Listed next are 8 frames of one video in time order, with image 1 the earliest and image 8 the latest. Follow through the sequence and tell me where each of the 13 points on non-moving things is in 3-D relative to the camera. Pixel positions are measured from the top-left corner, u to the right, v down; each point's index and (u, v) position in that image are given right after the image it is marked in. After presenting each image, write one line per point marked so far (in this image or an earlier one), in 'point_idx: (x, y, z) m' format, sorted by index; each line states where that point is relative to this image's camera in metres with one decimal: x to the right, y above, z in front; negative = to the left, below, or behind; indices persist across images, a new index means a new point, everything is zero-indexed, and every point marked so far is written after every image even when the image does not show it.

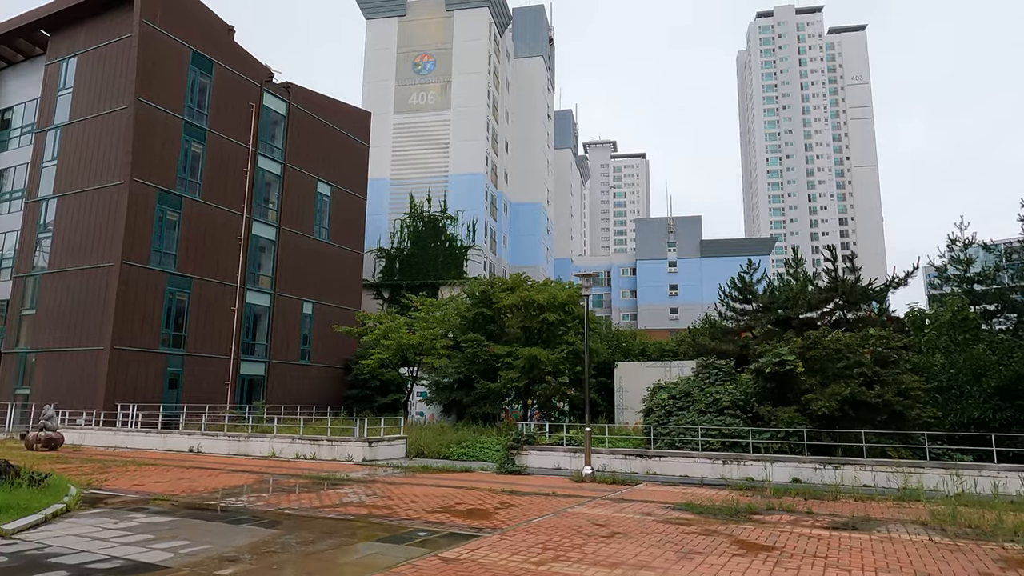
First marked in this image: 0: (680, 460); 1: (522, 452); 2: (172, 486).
0: (+3.6, -3.7, +14.3) m
1: (+0.2, -3.9, +16.0) m
2: (-6.1, -3.6, +12.0) m
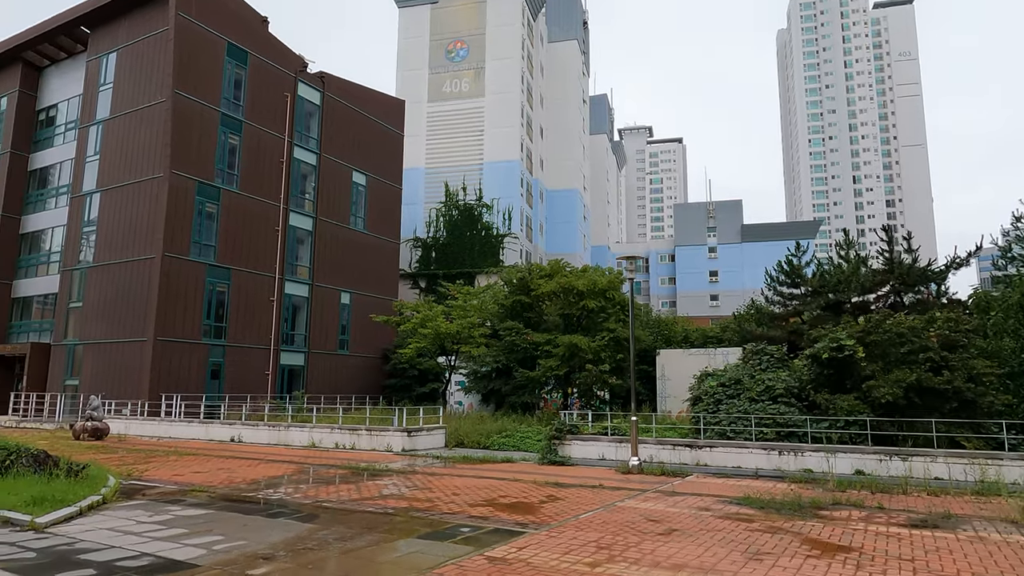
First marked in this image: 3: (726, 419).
0: (+4.5, -3.3, +13.6) m
1: (+1.2, -3.6, +15.5) m
2: (-5.4, -3.4, +11.8) m
3: (+4.8, -3.0, +15.0) m
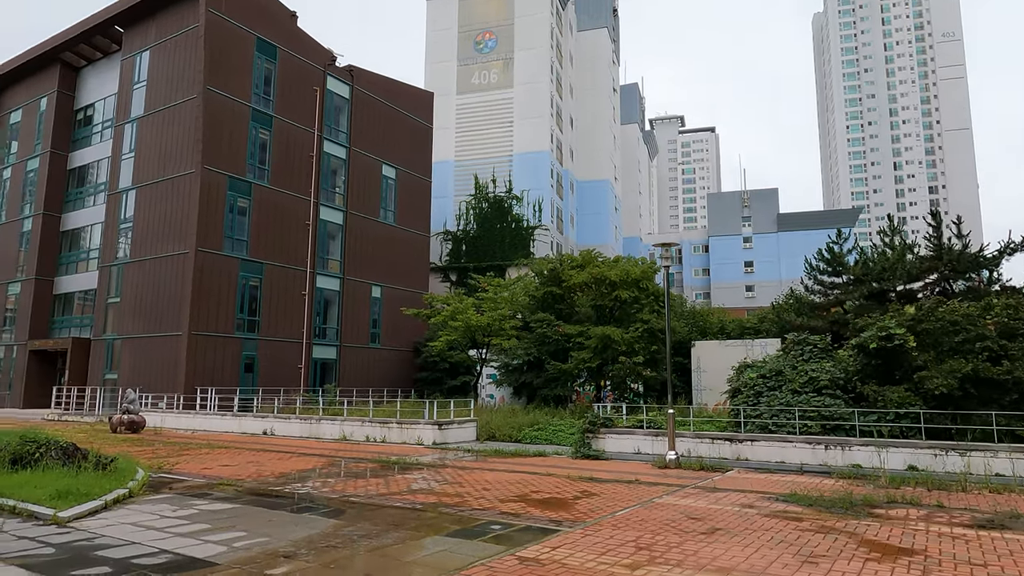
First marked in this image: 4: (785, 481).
0: (+5.2, -3.1, +13.0) m
1: (+2.0, -3.3, +15.0) m
2: (-4.8, -3.2, +11.7) m
3: (+5.5, -2.7, +14.4) m
4: (+4.4, -3.2, +10.8) m
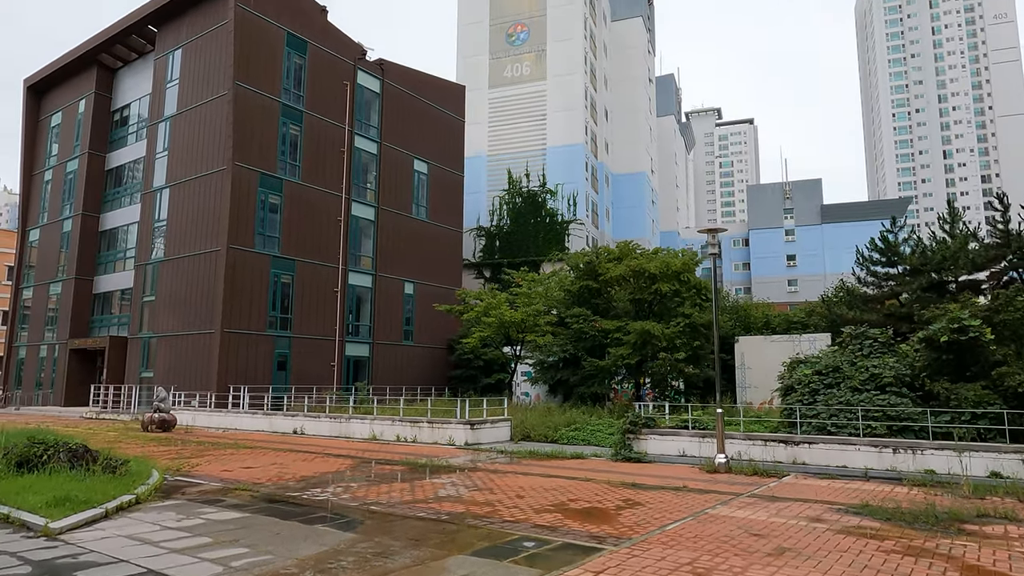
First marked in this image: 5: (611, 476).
0: (+5.8, -2.9, +11.9) m
1: (+2.7, -3.1, +14.1) m
2: (-4.2, -3.1, +11.1) m
3: (+6.2, -2.5, +13.2) m
4: (+5.0, -3.0, +9.8) m
5: (+1.7, -3.2, +11.3) m
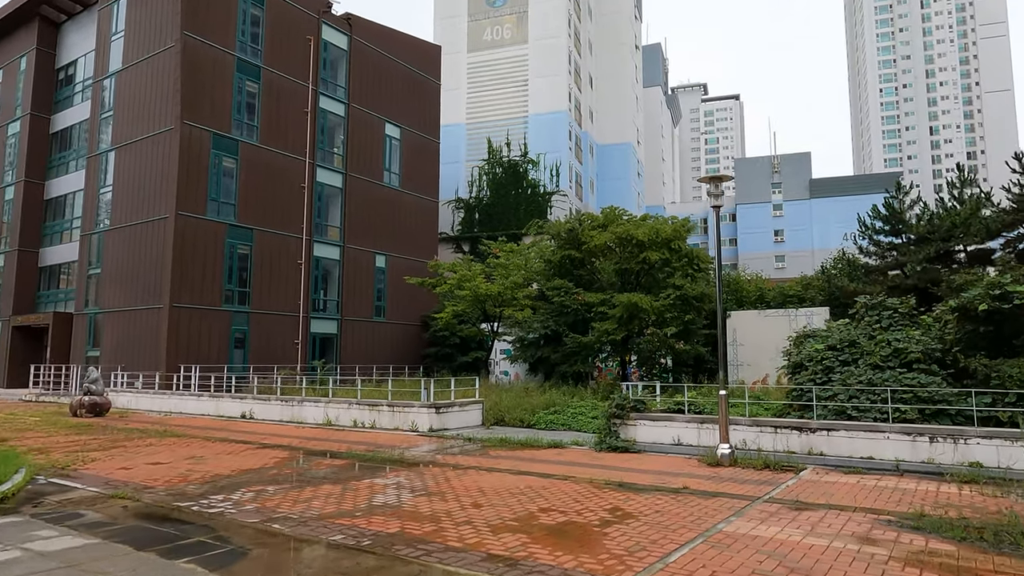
0: (+5.3, -2.2, +10.1) m
1: (+2.1, -2.4, +12.2) m
2: (-4.7, -2.5, +9.0) m
3: (+5.7, -1.8, +11.4) m
4: (+4.5, -2.4, +7.9) m
5: (+1.1, -2.6, +9.4) m
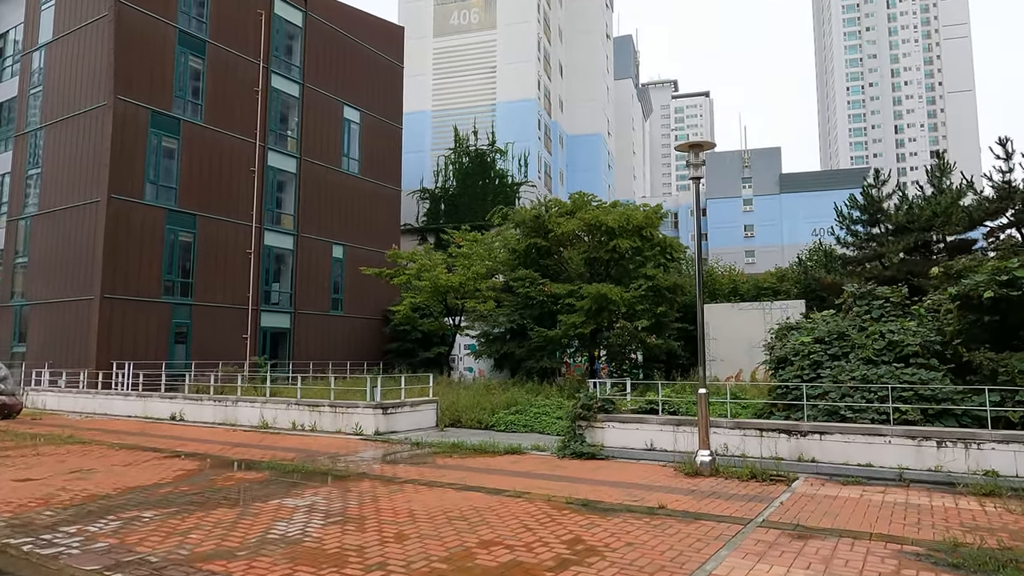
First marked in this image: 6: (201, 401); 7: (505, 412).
0: (+4.6, -2.0, +8.8) m
1: (+1.4, -2.2, +10.8) m
2: (-5.3, -2.3, +7.3) m
3: (+4.9, -1.6, +10.1) m
4: (+3.9, -2.2, +6.6) m
5: (+0.5, -2.4, +8.0) m
6: (-7.6, -2.7, +16.1) m
7: (-0.2, -2.7, +14.6) m
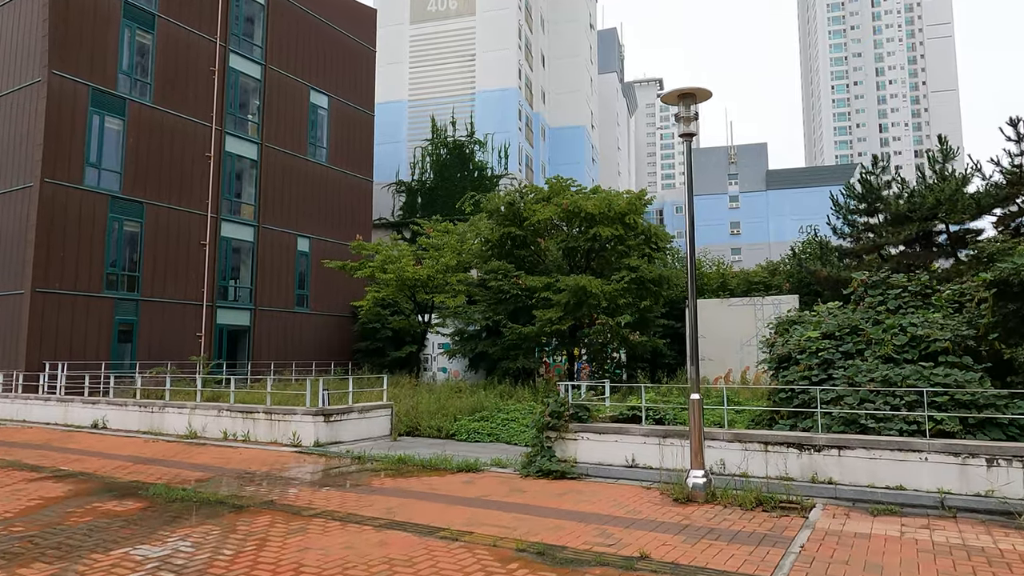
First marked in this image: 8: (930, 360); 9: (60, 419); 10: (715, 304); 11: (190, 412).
0: (+4.0, -1.8, +7.2) m
1: (+0.8, -2.0, +9.1) m
2: (-5.9, -2.0, +5.5) m
3: (+4.3, -1.4, +8.5) m
4: (+3.4, -2.0, +4.9) m
5: (-0.1, -2.2, +6.2) m
6: (-8.3, -2.5, +14.2) m
7: (-0.8, -2.5, +12.8) m
8: (+5.5, -0.9, +8.7) m
9: (-10.5, -3.0, +15.4) m
10: (+6.0, -0.4, +19.4) m
11: (-6.4, -2.4, +13.1) m
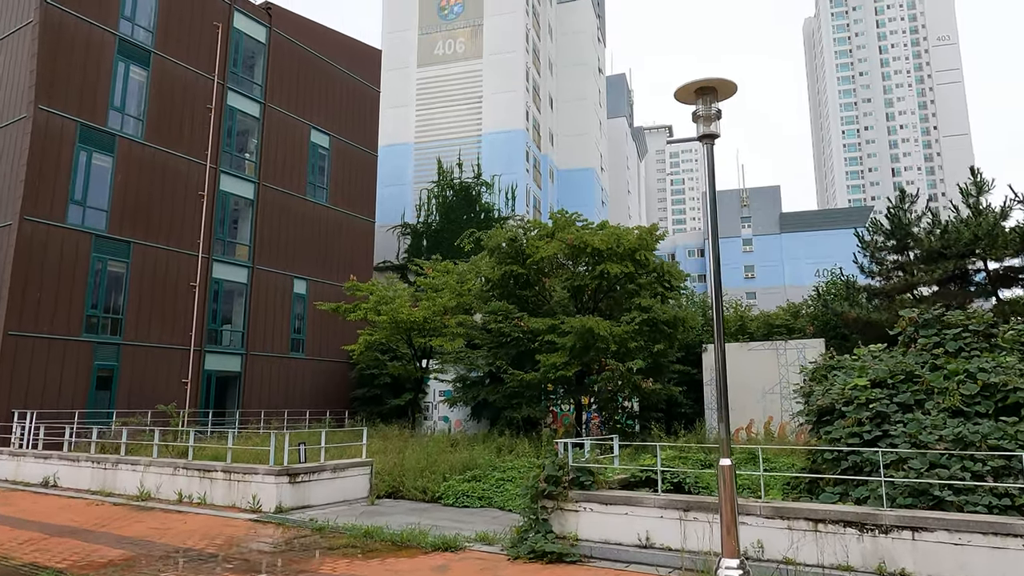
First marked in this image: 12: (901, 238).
0: (+3.8, -2.1, +5.5) m
1: (+0.6, -2.4, +7.5) m
2: (-6.1, -2.2, +4.0) m
3: (+4.2, -1.8, +6.9) m
4: (+3.2, -2.1, +3.3) m
5: (-0.2, -2.4, +4.6) m
6: (-8.3, -3.3, +12.7) m
7: (-0.9, -3.2, +11.2) m
8: (+5.3, -1.3, +7.1) m
9: (-10.5, -3.9, +13.9) m
10: (+6.0, -1.5, +17.8) m
11: (-6.4, -3.2, +11.6) m
12: (+11.6, +1.5, +19.8) m
